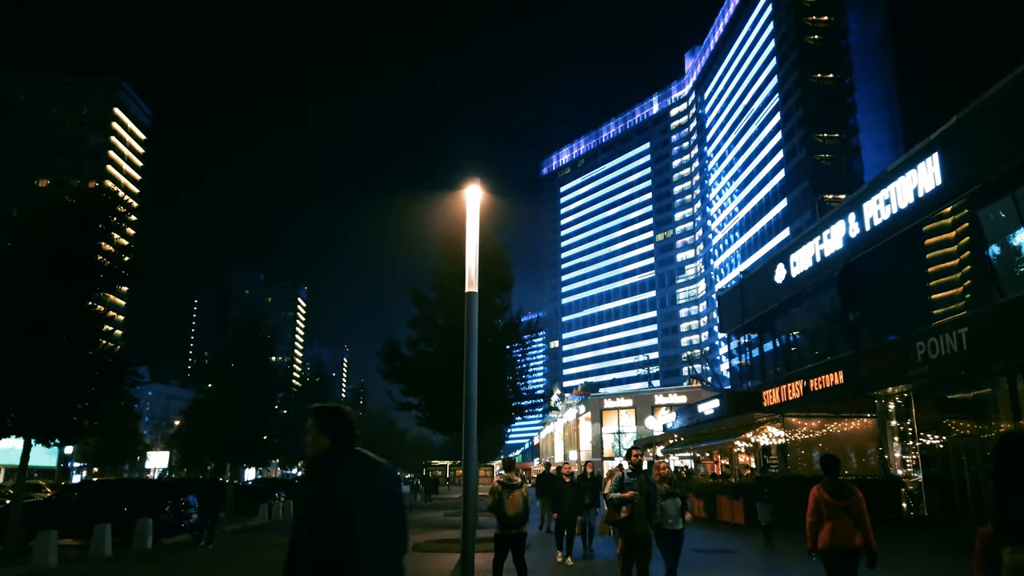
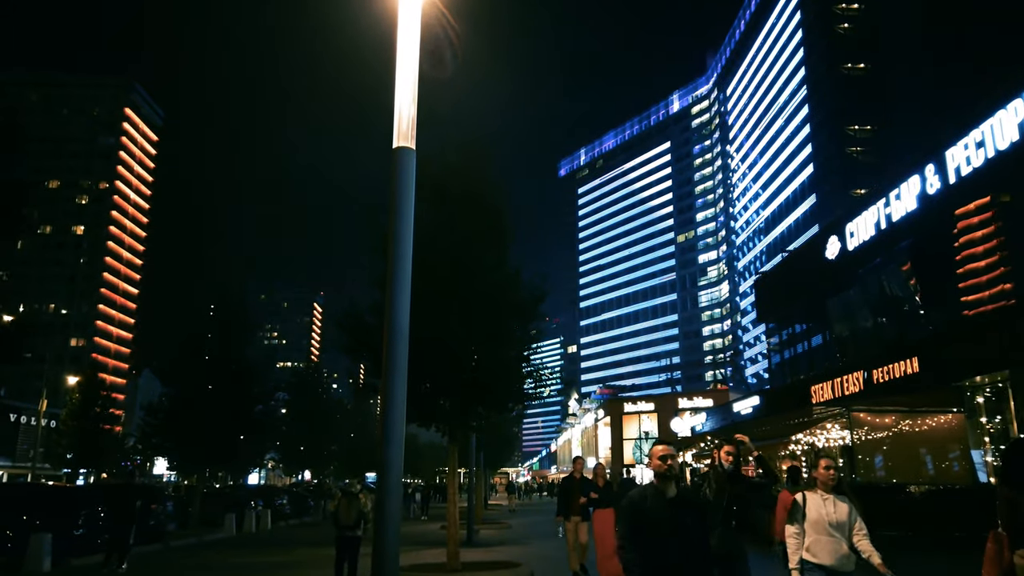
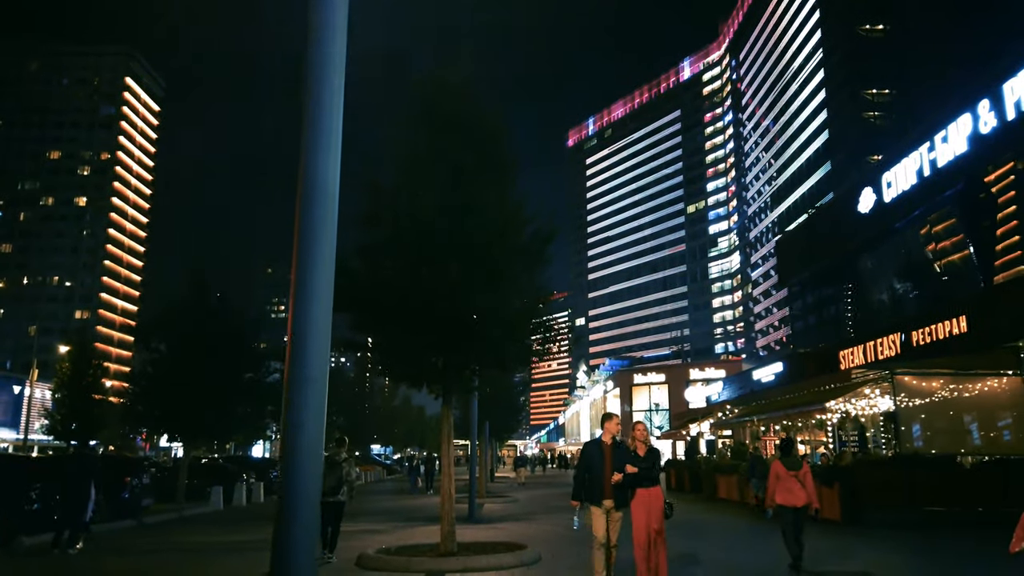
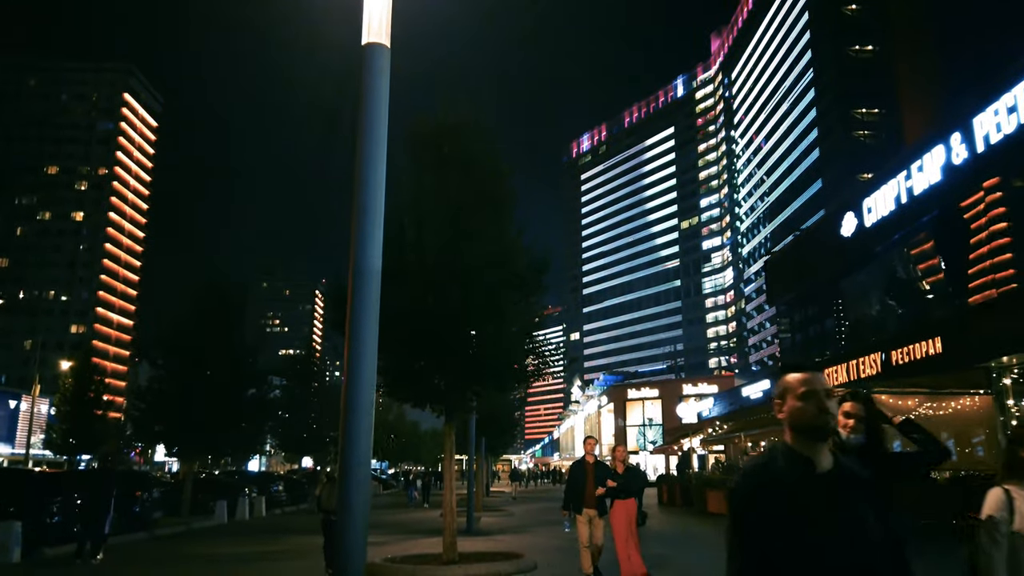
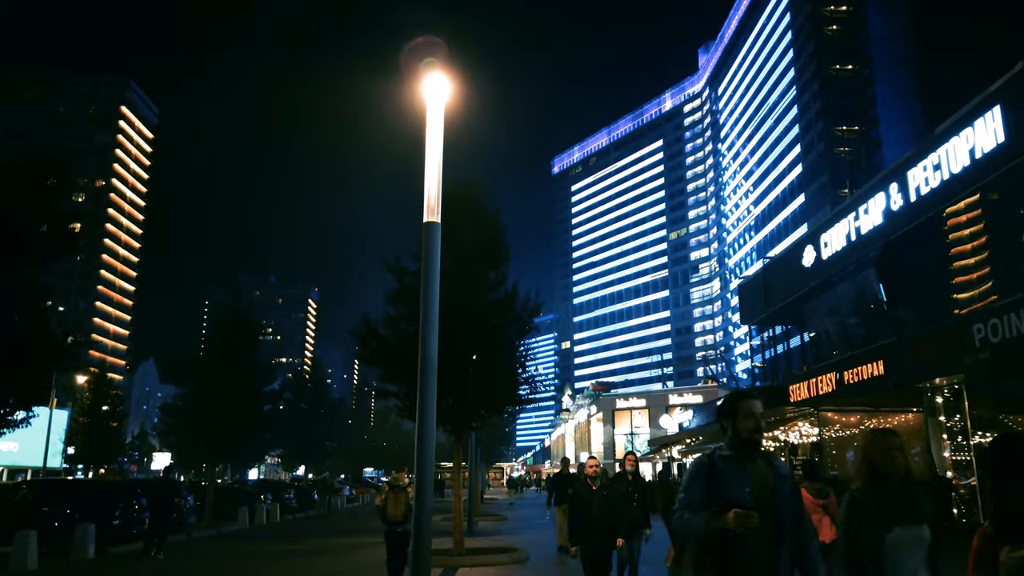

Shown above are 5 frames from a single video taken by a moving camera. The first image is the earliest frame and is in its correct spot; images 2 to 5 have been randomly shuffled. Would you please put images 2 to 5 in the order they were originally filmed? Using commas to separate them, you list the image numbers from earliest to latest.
5, 2, 4, 3
